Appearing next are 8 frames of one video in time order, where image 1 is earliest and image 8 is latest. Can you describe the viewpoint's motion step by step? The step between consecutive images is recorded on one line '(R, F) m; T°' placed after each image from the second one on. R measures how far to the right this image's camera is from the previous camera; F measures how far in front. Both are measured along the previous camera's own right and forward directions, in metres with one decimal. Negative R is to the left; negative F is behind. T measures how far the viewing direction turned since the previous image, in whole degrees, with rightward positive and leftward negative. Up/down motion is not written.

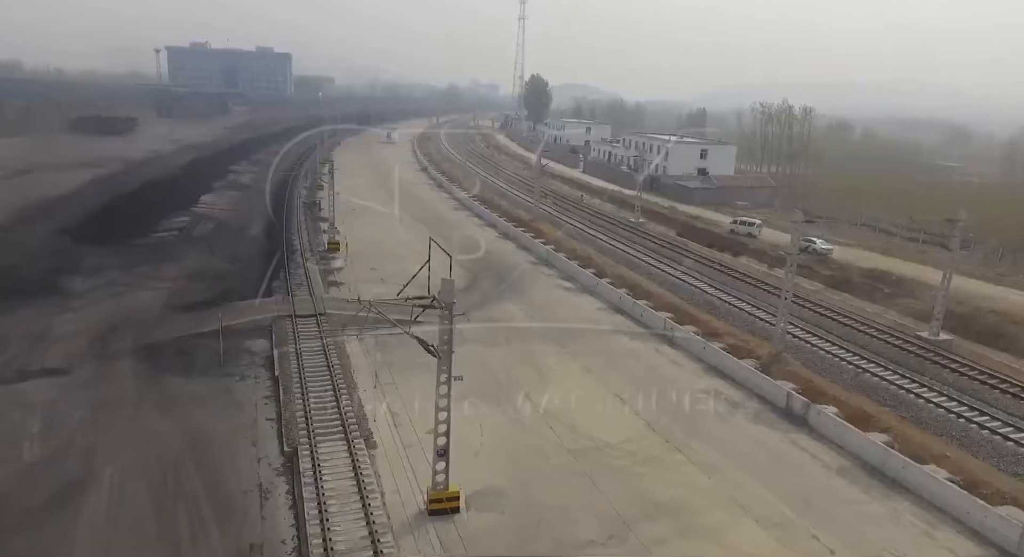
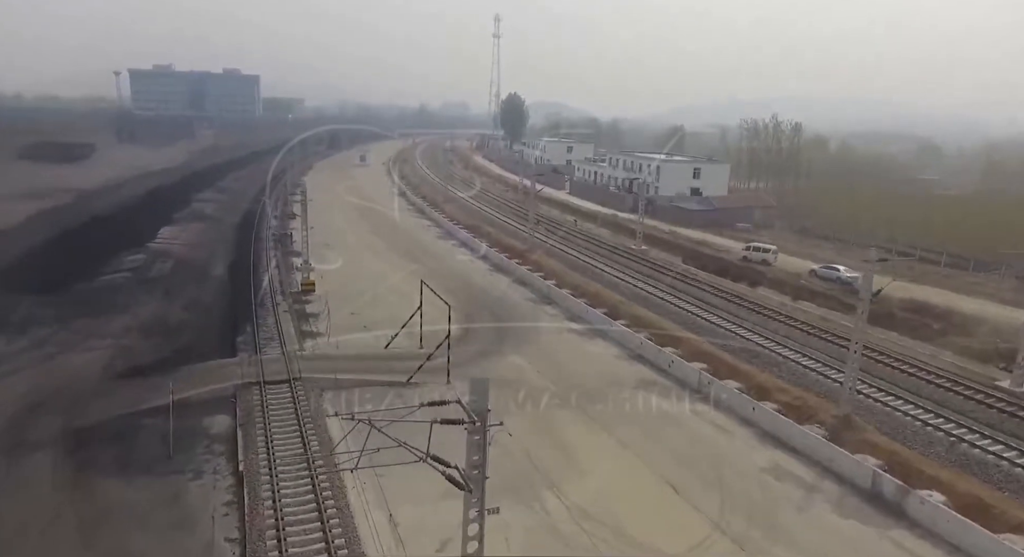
(-0.4, +1.4) m; +2°
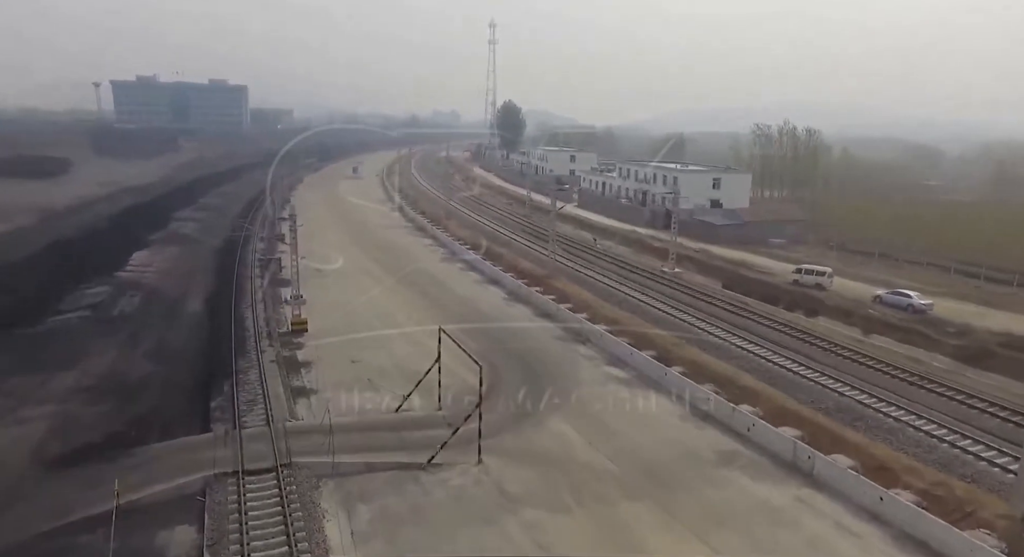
(-0.5, +1.7) m; +1°
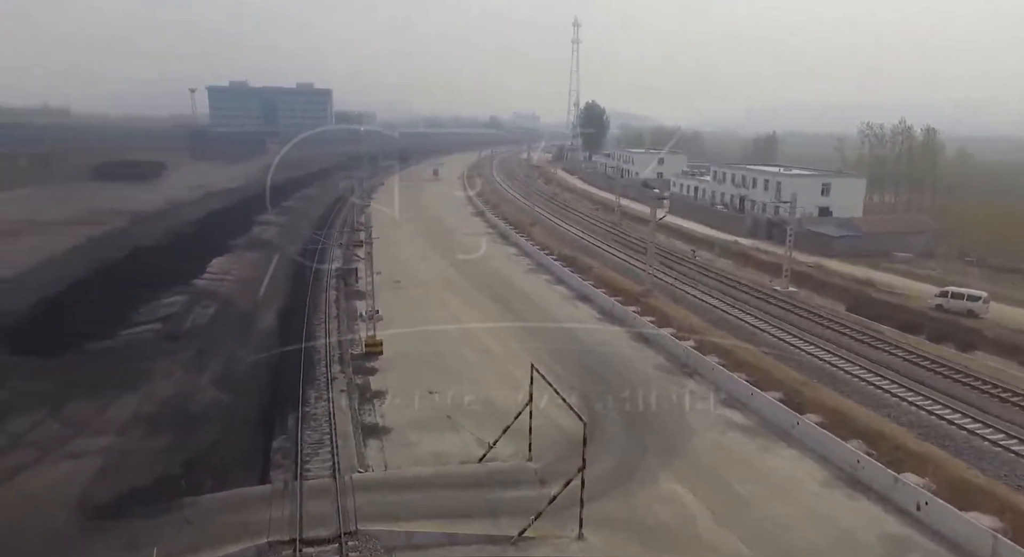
(-0.2, +1.1) m; -6°
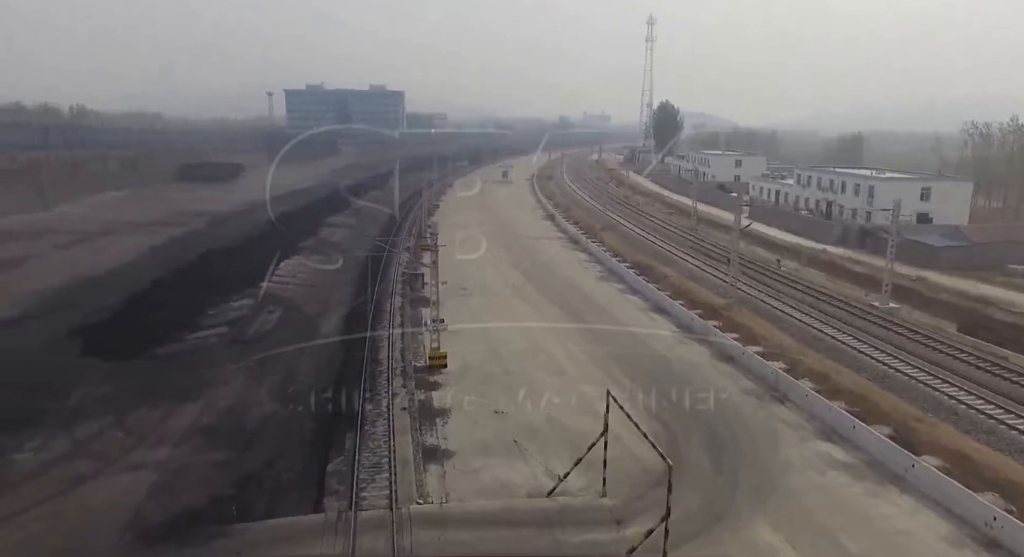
(-0.1, +0.6) m; -5°
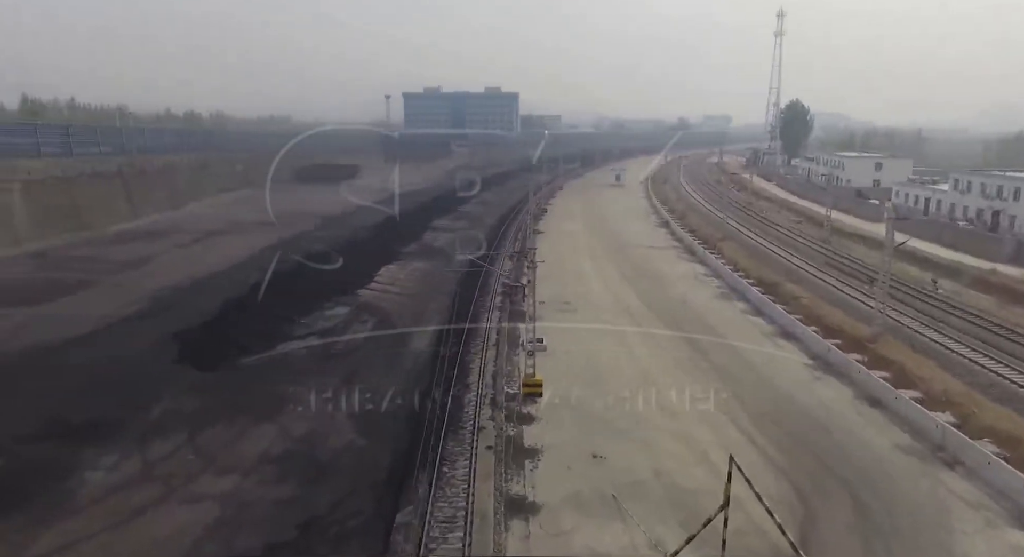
(+0.1, +1.0) m; -9°
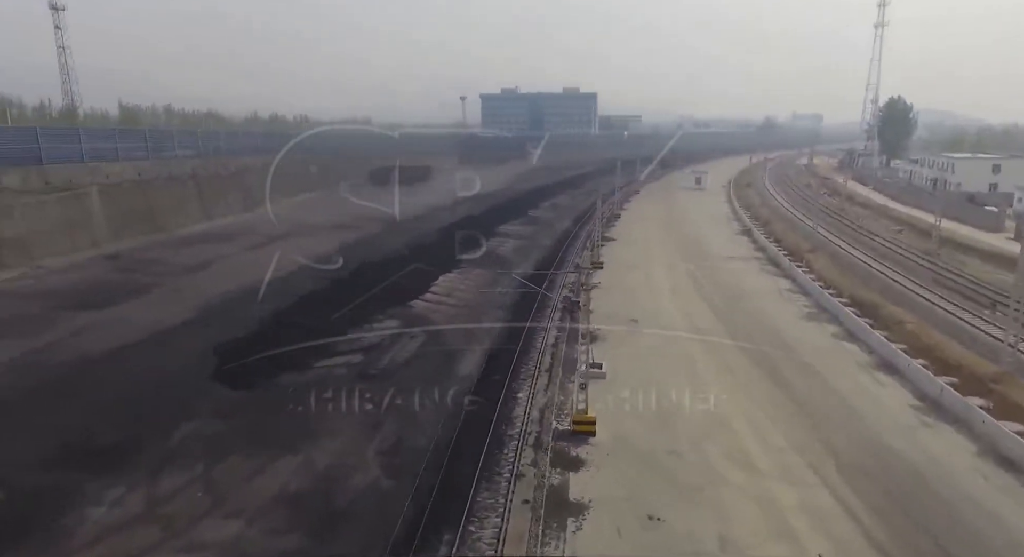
(+0.3, +1.0) m; -6°
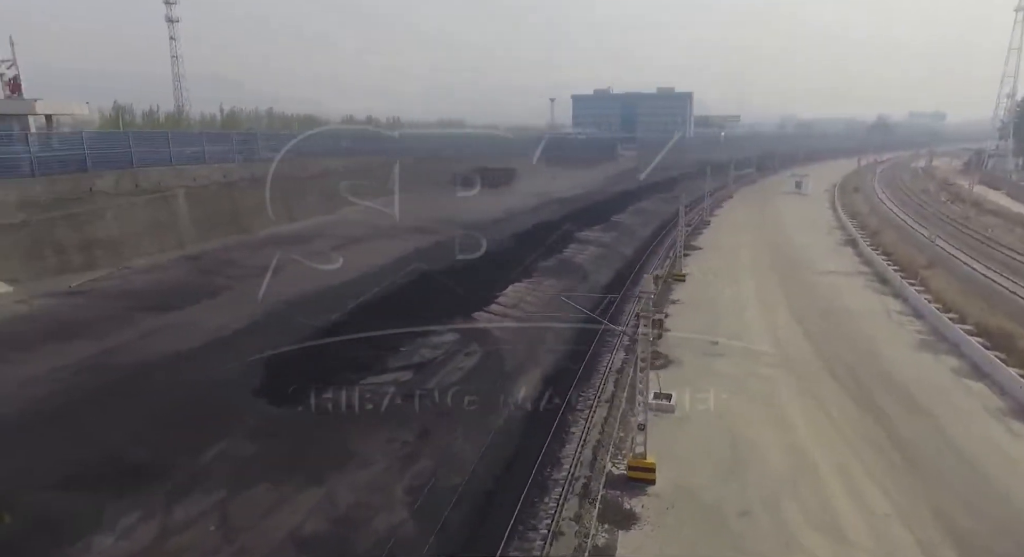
(+0.4, +0.9) m; -7°
